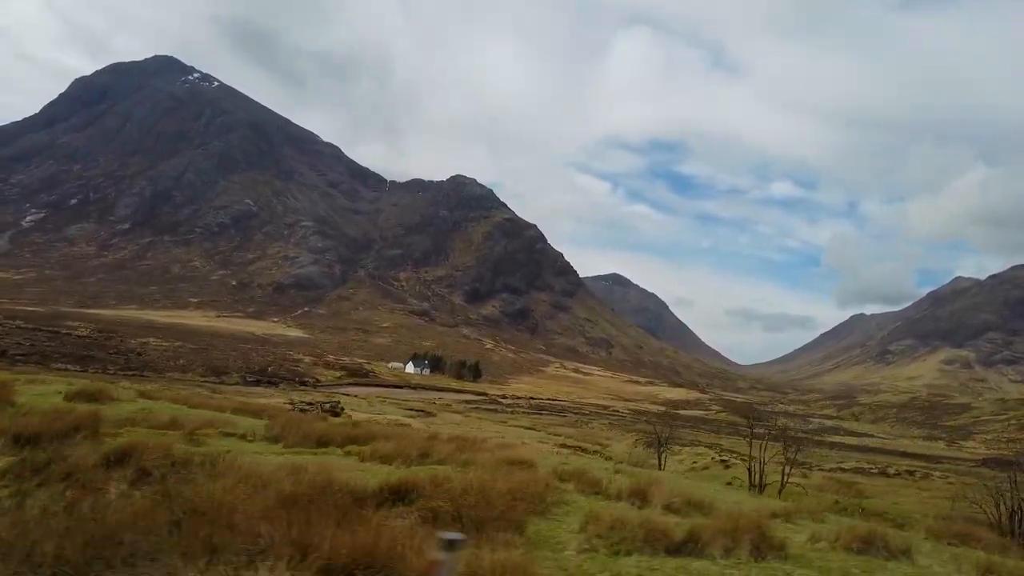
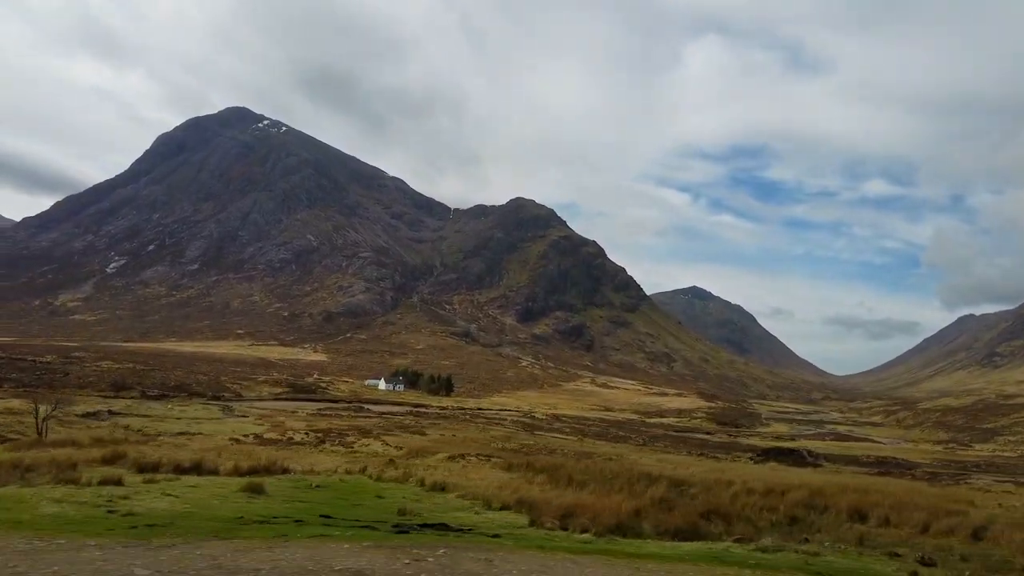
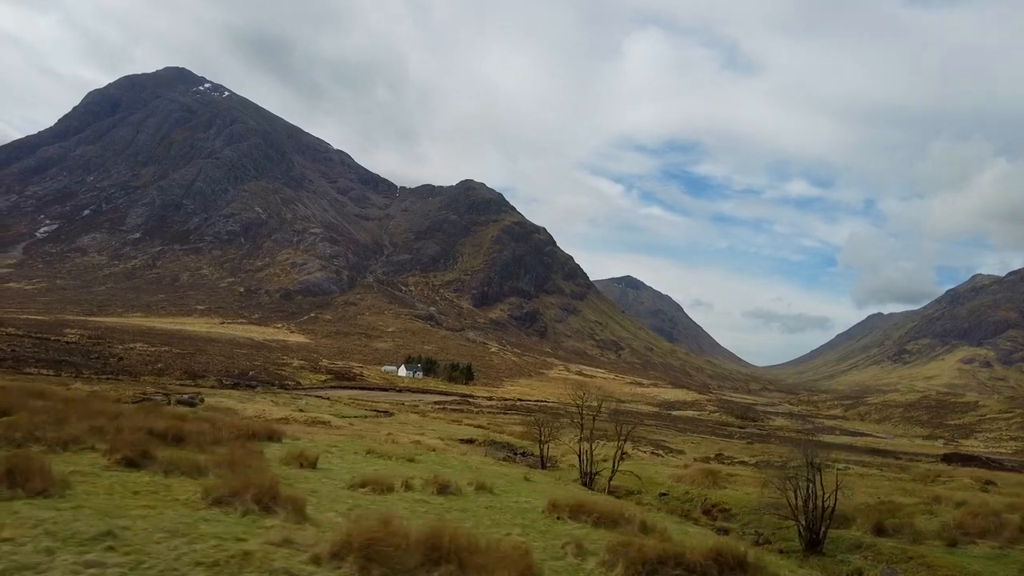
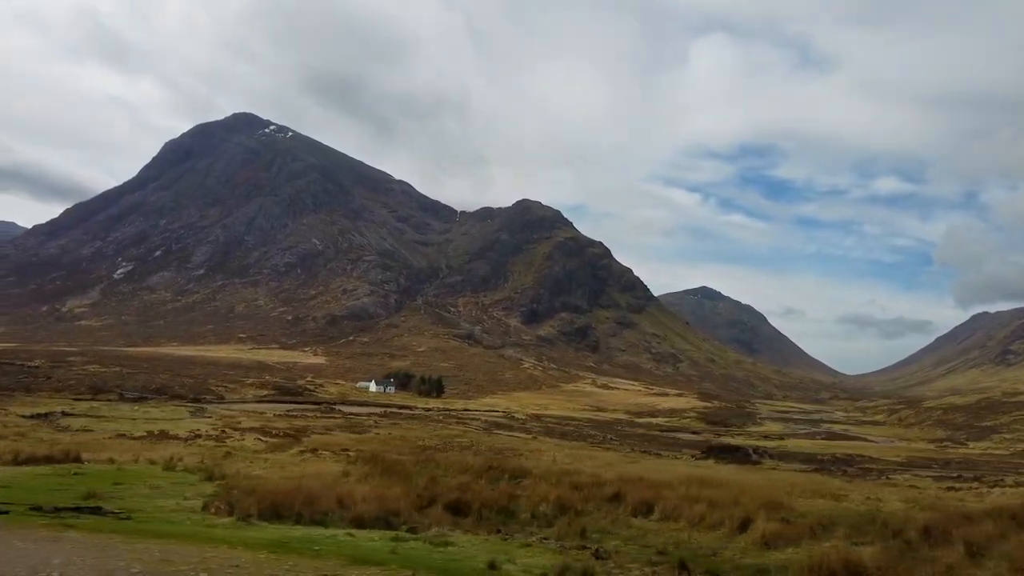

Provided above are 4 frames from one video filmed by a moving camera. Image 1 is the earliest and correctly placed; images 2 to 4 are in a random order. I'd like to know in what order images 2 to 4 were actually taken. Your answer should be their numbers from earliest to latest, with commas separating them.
3, 2, 4
